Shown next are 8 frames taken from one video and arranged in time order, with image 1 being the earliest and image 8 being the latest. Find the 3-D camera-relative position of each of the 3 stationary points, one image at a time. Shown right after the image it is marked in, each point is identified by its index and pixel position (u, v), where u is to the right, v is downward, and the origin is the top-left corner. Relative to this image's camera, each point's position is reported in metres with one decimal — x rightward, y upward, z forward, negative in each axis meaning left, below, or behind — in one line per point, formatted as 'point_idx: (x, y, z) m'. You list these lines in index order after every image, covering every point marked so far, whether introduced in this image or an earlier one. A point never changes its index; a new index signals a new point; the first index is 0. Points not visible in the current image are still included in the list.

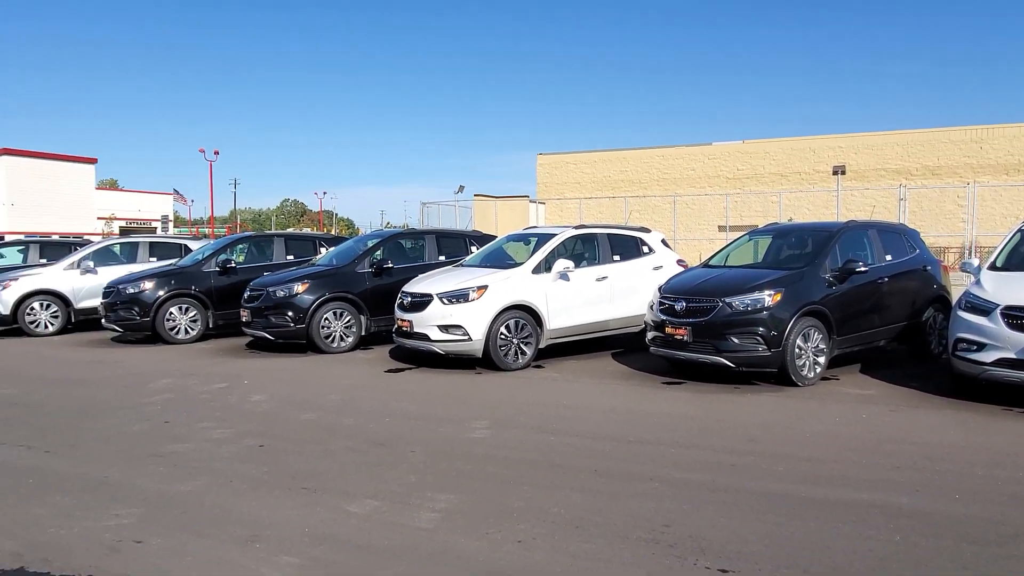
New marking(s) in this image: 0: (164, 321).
0: (-5.5, -0.5, +11.6) m
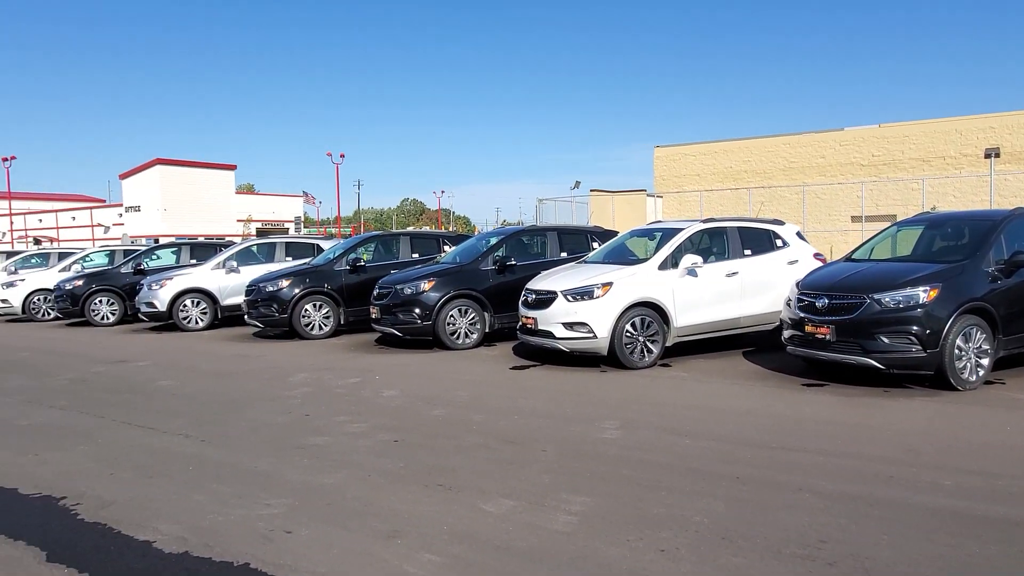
0: (-3.5, -0.5, +12.2) m
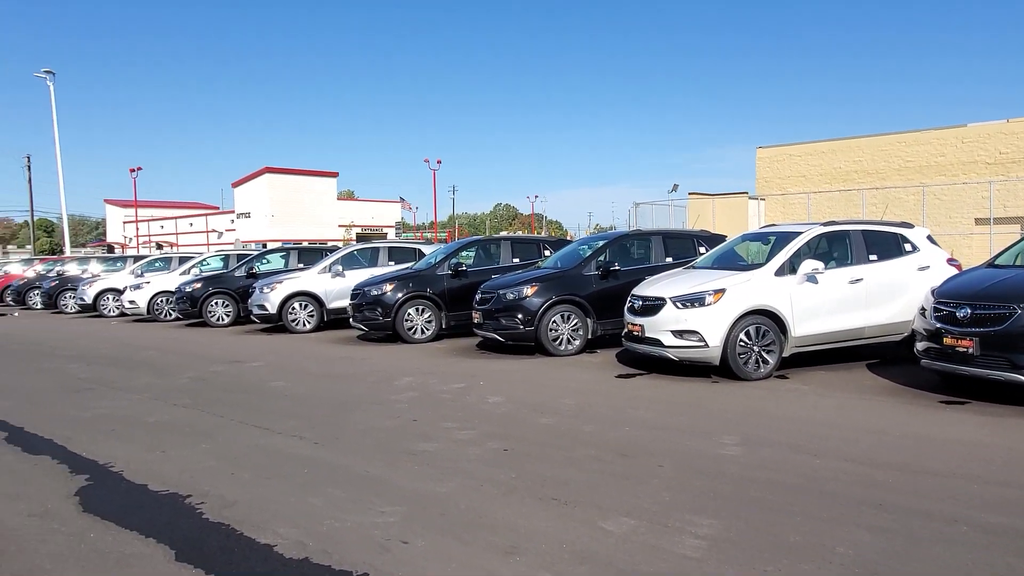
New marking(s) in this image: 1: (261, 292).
0: (-1.8, -0.6, +12.3) m
1: (-5.0, -0.1, +14.7) m
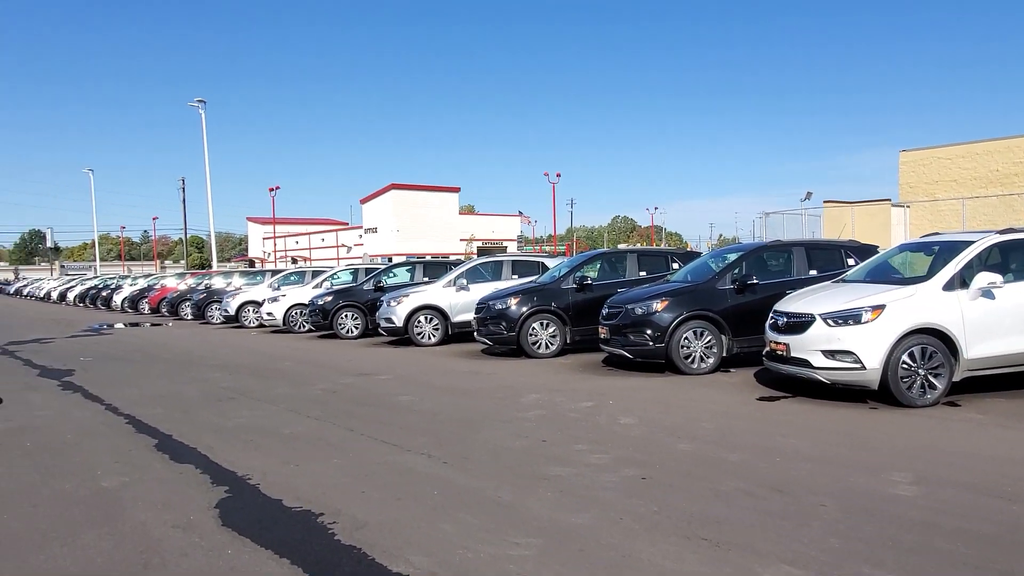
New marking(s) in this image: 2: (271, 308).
0: (+0.3, -0.8, +12.1) m
1: (-2.5, -0.3, +15.0) m
2: (-6.4, -0.5, +19.5) m
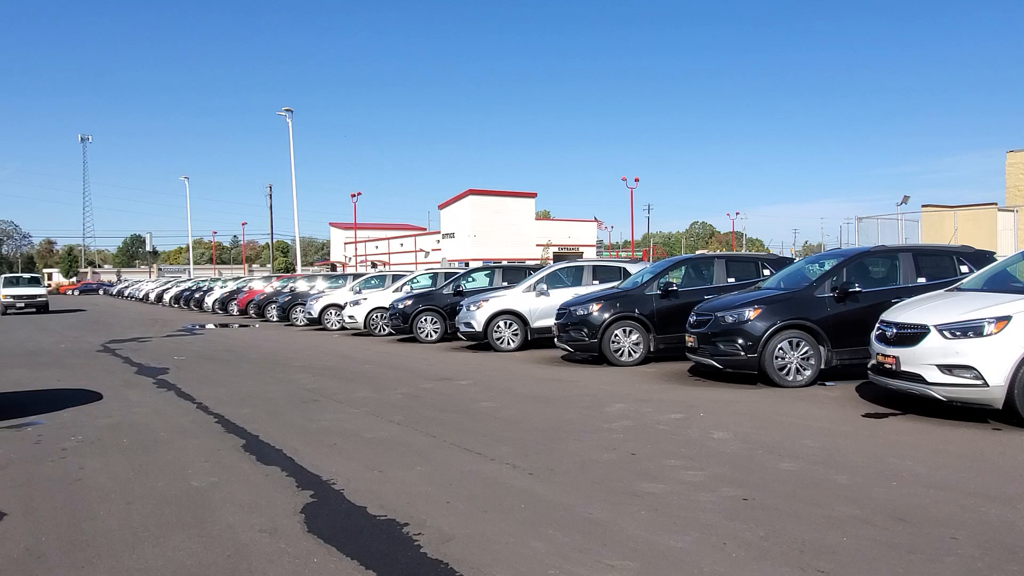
0: (+1.6, -0.9, +11.8) m
1: (-0.9, -0.4, +15.0) m
2: (-4.3, -0.6, +19.8) m
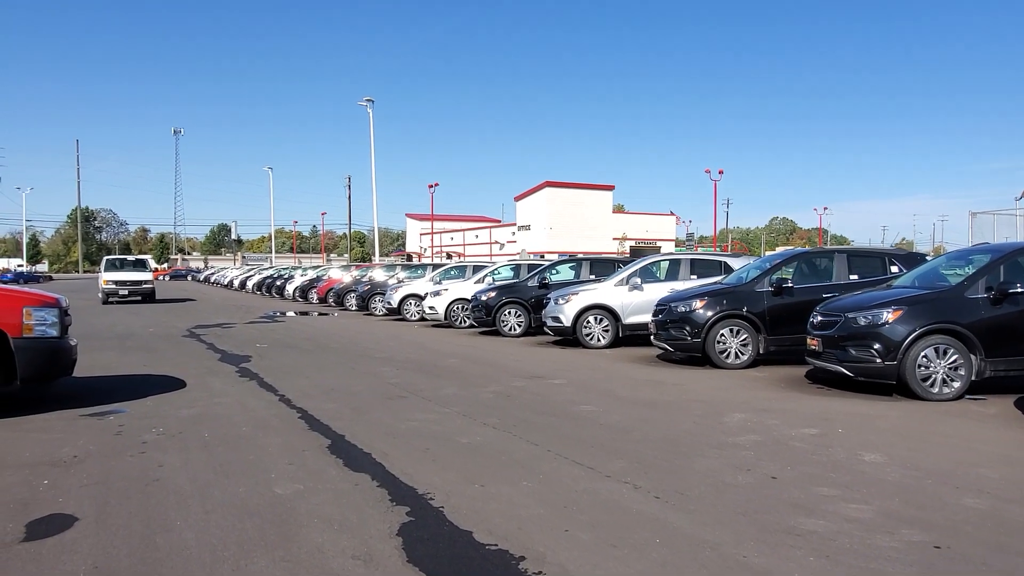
0: (+3.0, -0.8, +10.8) m
1: (+0.9, -0.3, +14.2) m
2: (-2.1, -0.4, +19.4) m
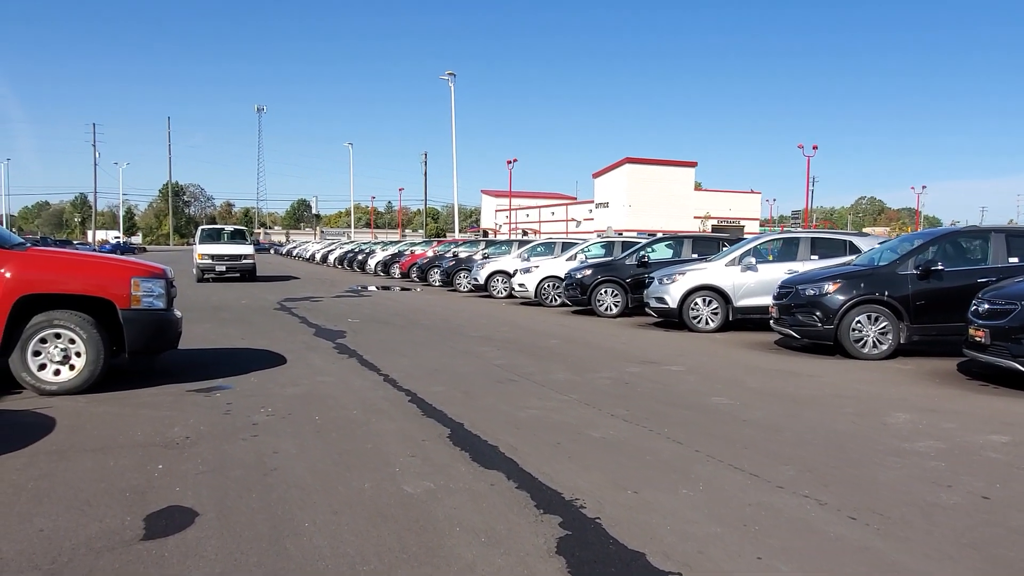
0: (+4.5, -0.6, +9.8) m
1: (+2.7, +0.1, +13.3) m
2: (+0.3, +0.2, +18.8) m
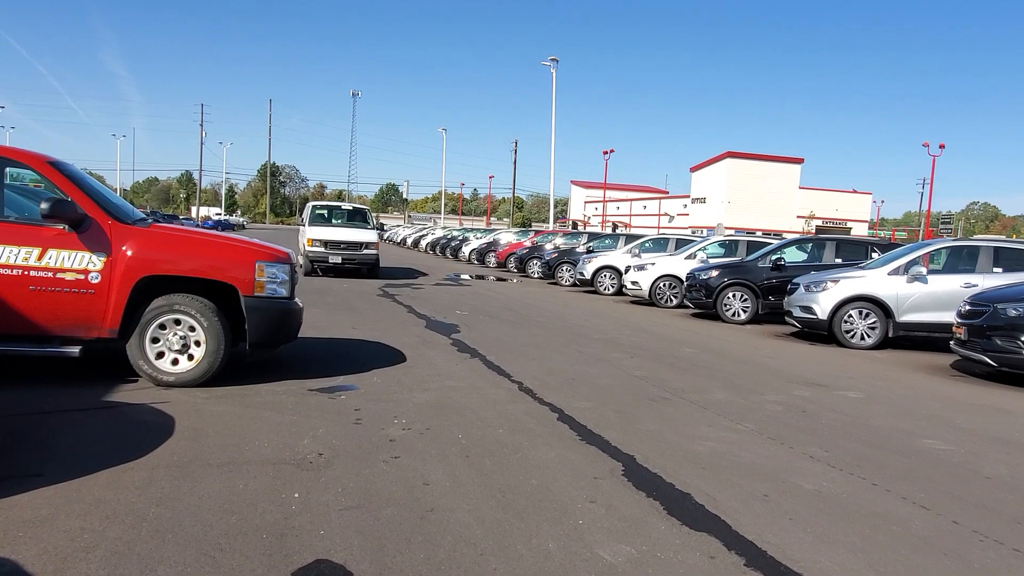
0: (+6.2, -0.8, +8.2) m
1: (+4.8, 0.0, +11.9) m
2: (+3.0, +0.3, +17.6) m
